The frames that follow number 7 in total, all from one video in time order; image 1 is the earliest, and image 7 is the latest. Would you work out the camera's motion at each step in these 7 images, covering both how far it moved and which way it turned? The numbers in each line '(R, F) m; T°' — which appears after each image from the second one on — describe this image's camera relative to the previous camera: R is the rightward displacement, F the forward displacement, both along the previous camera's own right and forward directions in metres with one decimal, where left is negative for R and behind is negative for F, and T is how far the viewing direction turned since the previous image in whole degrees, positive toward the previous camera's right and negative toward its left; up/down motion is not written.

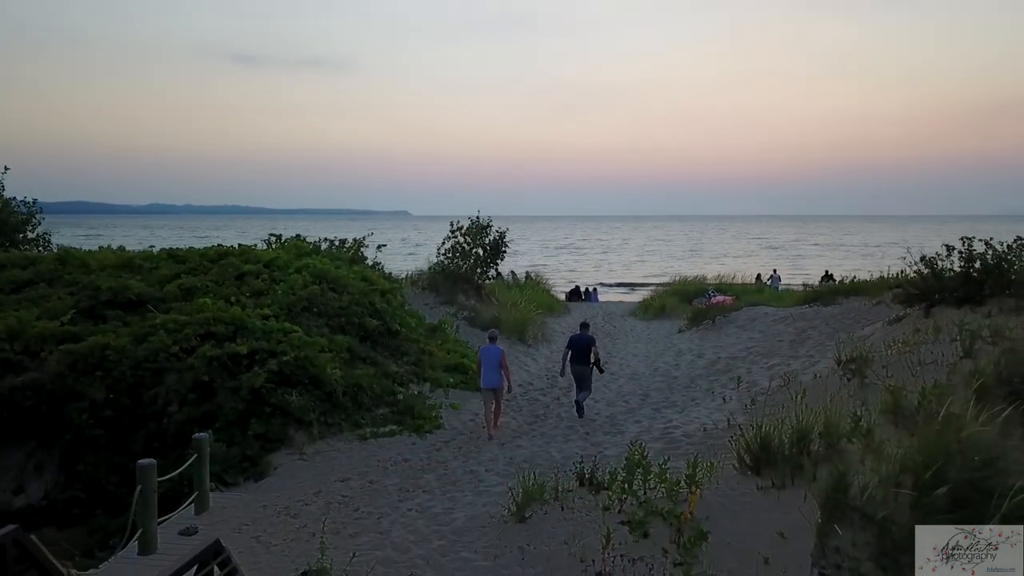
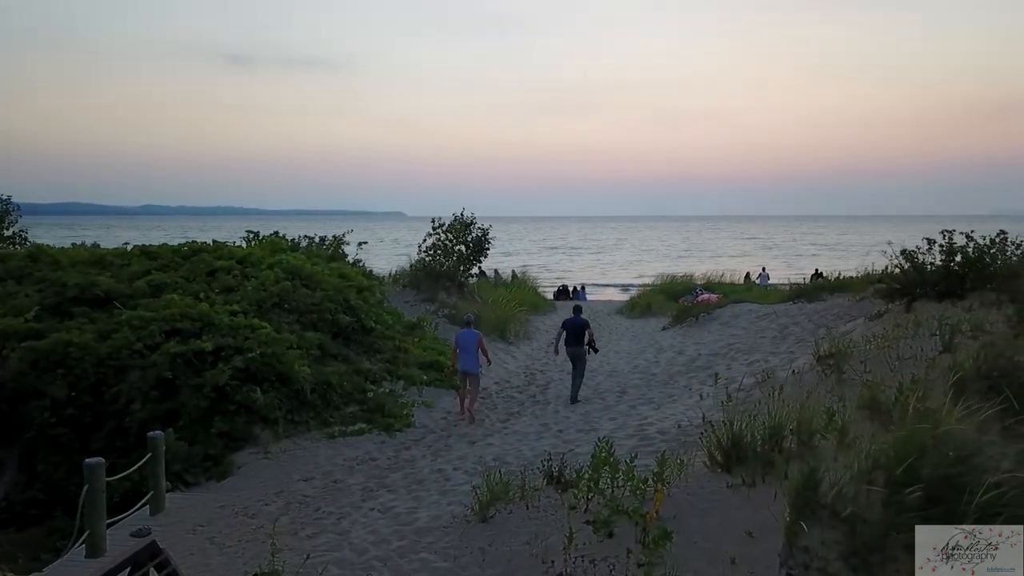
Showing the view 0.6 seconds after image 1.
(+0.3, +0.2) m; 0°
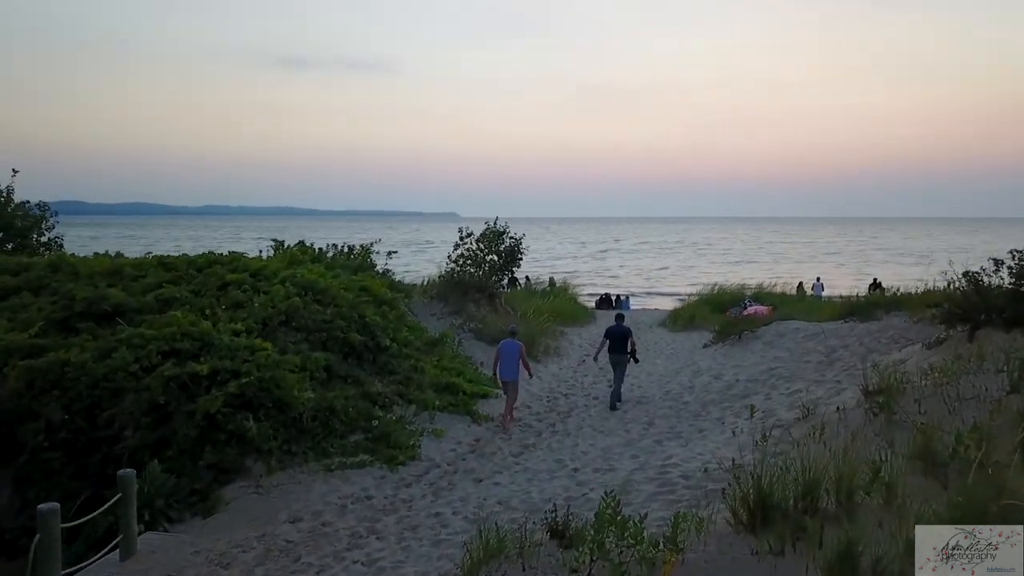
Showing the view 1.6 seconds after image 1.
(+0.4, +0.7) m; -4°
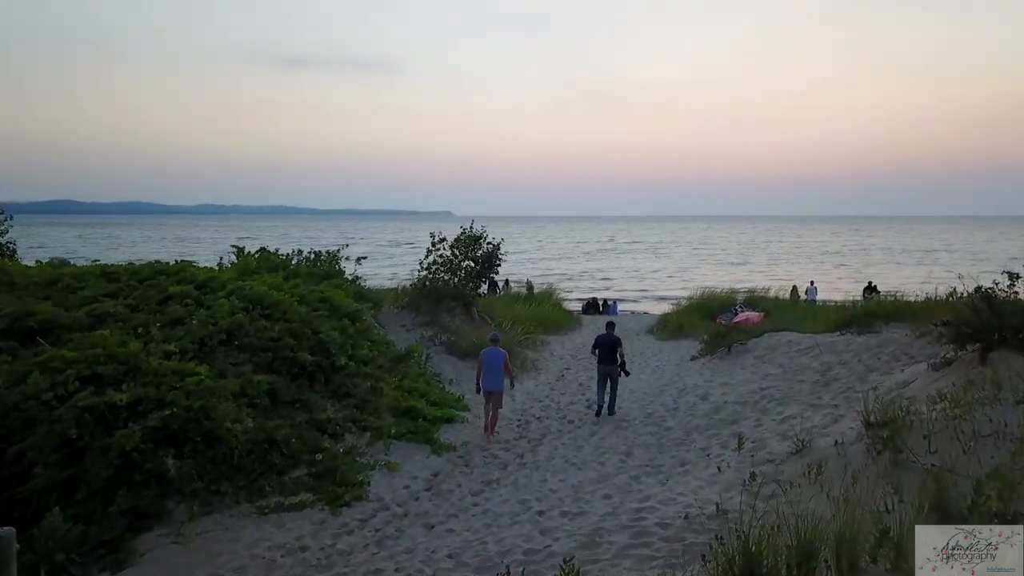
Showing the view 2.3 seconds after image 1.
(+0.3, +0.9) m; 0°
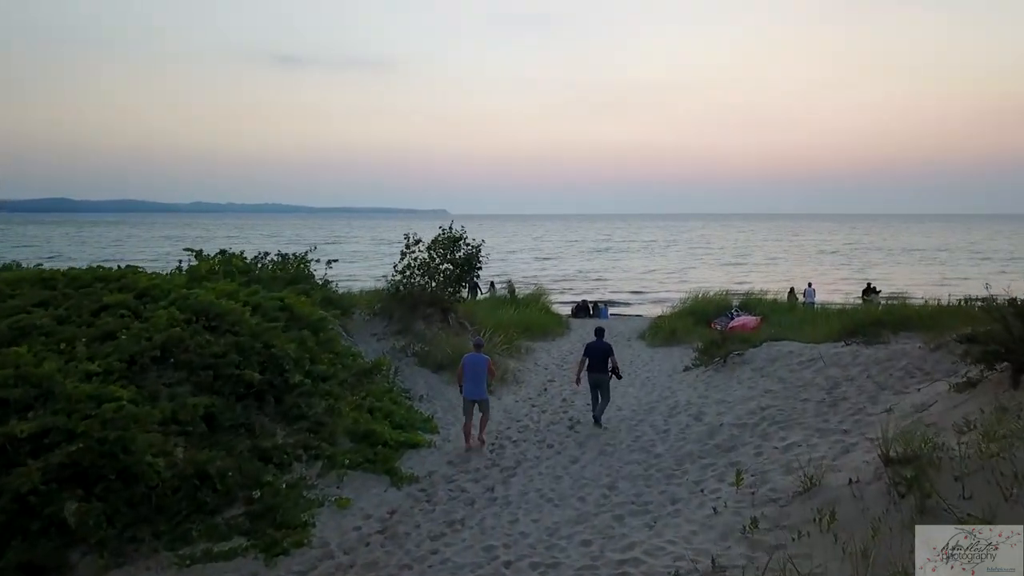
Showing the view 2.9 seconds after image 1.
(+0.2, +1.0) m; 0°
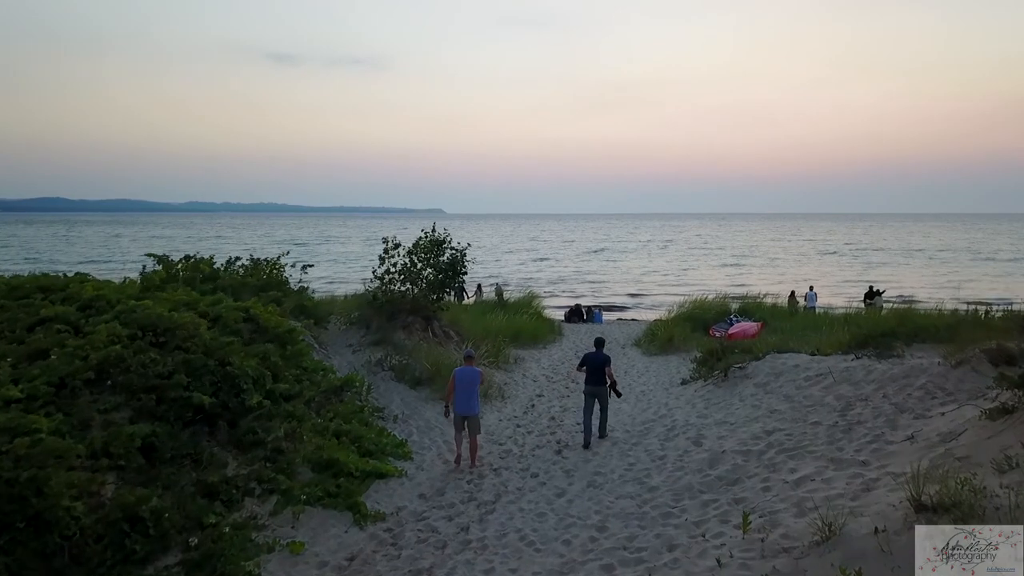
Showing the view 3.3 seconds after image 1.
(+0.2, +0.9) m; 0°
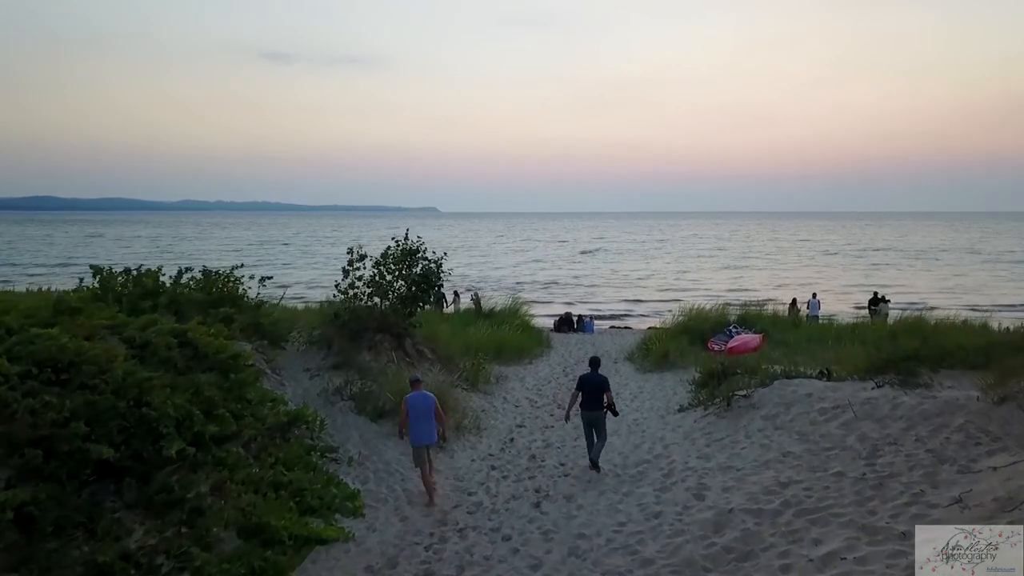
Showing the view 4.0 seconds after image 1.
(+0.2, +1.3) m; 0°
